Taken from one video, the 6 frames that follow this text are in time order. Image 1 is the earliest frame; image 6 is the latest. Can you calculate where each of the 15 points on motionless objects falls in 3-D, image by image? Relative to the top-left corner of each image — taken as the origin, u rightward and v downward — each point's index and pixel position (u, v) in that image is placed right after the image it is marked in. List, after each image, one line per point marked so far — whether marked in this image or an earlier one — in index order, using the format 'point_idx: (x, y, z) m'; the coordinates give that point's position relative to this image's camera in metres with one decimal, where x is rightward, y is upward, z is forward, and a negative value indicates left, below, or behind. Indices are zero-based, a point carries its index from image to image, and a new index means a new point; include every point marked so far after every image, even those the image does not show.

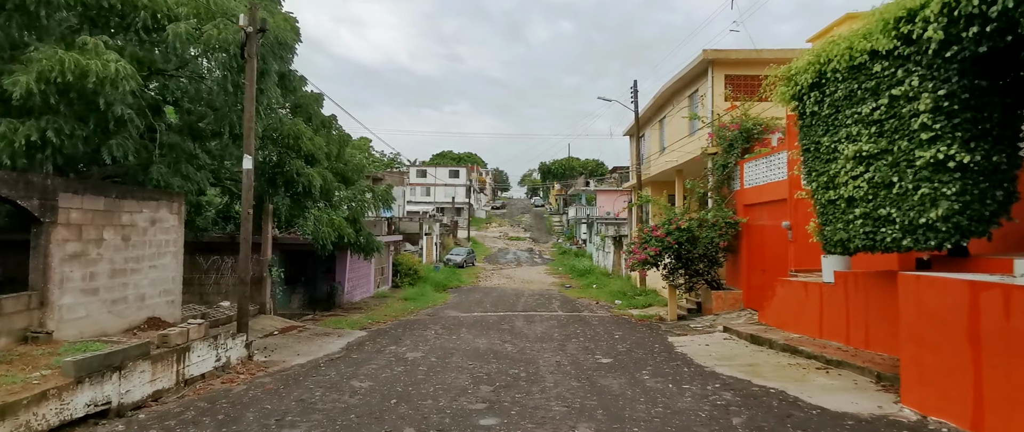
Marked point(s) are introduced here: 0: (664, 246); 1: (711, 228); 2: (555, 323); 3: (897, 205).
0: (+3.3, -0.7, +12.4) m
1: (+4.4, -0.3, +12.5) m
2: (+1.0, -2.4, +12.7) m
3: (+3.8, +0.1, +5.6) m
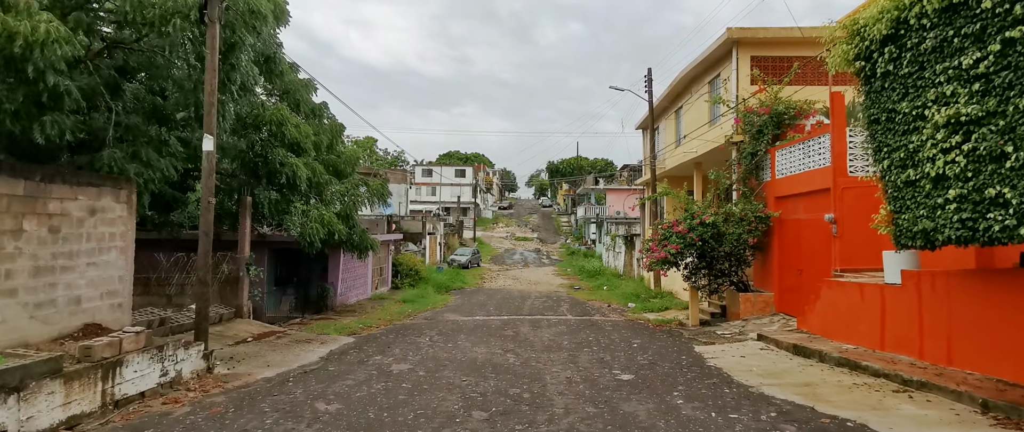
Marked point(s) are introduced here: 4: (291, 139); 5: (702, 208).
0: (+3.4, -0.5, +11.1) m
1: (+4.5, -0.1, +11.2) m
2: (+1.0, -2.3, +11.4) m
3: (+3.8, +0.3, +4.3) m
4: (-4.6, +1.6, +11.9) m
5: (+3.8, +0.2, +11.4) m
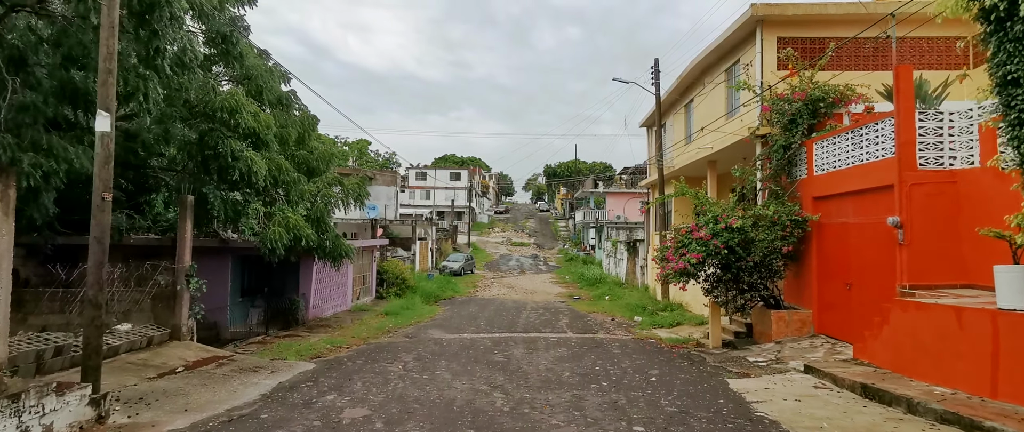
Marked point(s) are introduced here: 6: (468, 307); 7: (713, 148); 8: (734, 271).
0: (+3.3, -0.6, +9.4) m
1: (+4.4, -0.2, +9.5) m
2: (+0.9, -2.3, +9.7) m
3: (+3.7, +0.3, +2.6) m
4: (-4.8, +1.6, +10.2) m
5: (+3.7, +0.1, +9.8) m
6: (-1.5, -3.2, +19.5) m
7: (+4.8, +1.6, +13.4) m
8: (+3.8, -0.9, +9.6) m
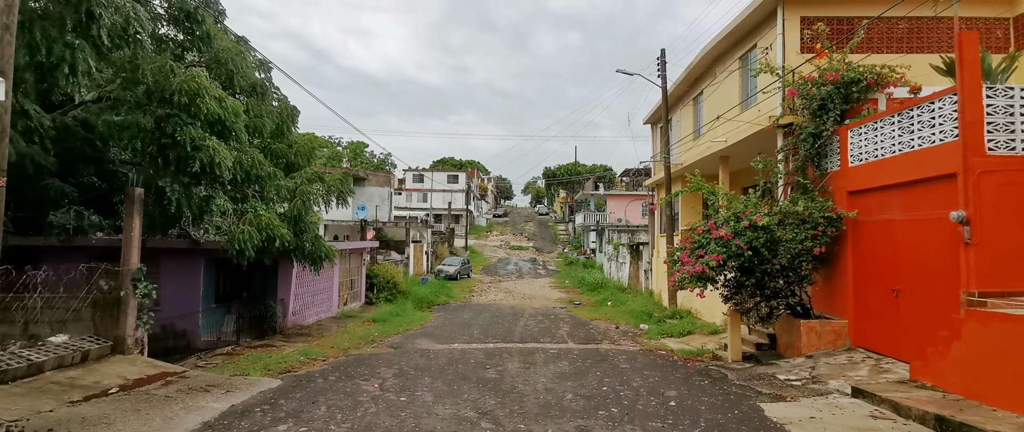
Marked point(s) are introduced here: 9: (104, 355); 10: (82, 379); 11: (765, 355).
0: (+3.2, -0.5, +8.3) m
1: (+4.3, -0.1, +8.4) m
2: (+0.8, -2.3, +8.5) m
3: (+3.6, +0.4, +1.5) m
4: (-4.9, +1.6, +9.1) m
5: (+3.6, +0.1, +8.6) m
6: (-1.6, -3.2, +18.3) m
7: (+4.7, +1.6, +12.3) m
8: (+3.7, -0.9, +8.5) m
9: (-5.5, -1.9, +7.6) m
10: (-5.1, -1.9, +6.7) m
11: (+4.0, -2.2, +9.0) m
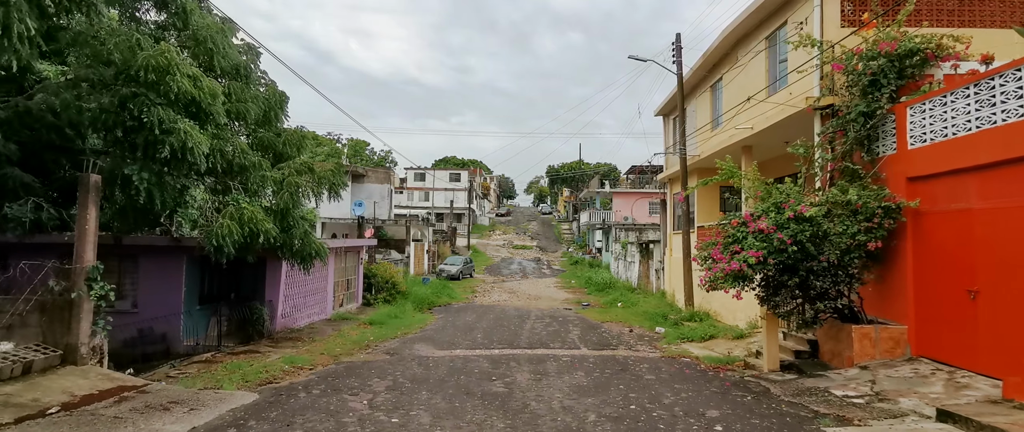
0: (+3.3, -0.4, +7.2) m
1: (+4.4, 0.0, +7.4) m
2: (+0.9, -2.2, +7.5) m
3: (+3.7, +0.5, +0.4) m
4: (-4.7, +1.7, +8.0) m
5: (+3.7, +0.3, +7.6) m
6: (-1.4, -3.1, +17.3) m
7: (+4.8, +1.8, +11.3) m
8: (+3.8, -0.8, +7.4) m
9: (-5.3, -1.7, +6.5) m
10: (-5.0, -1.8, +5.7) m
11: (+4.2, -2.1, +7.9) m
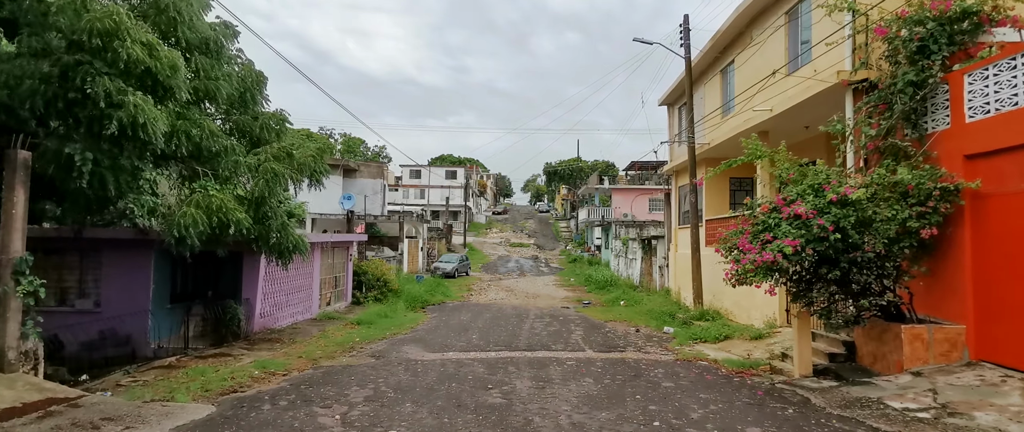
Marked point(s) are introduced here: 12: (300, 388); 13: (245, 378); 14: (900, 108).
0: (+3.3, -0.2, +6.3) m
1: (+4.4, +0.2, +6.4) m
2: (+0.9, -2.0, +6.6) m
3: (+3.7, +0.7, -0.5) m
4: (-4.7, +1.9, +7.1) m
5: (+3.7, +0.5, +6.7) m
6: (-1.5, -2.9, +16.3) m
7: (+4.8, +2.0, +10.3) m
8: (+3.8, -0.6, +6.5) m
9: (-5.3, -1.6, +5.6) m
10: (-5.0, -1.6, +4.7) m
11: (+4.1, -1.9, +7.0) m
12: (-2.6, -2.1, +6.9) m
13: (-3.6, -2.2, +7.6) m
14: (+4.8, +1.3, +7.0) m
